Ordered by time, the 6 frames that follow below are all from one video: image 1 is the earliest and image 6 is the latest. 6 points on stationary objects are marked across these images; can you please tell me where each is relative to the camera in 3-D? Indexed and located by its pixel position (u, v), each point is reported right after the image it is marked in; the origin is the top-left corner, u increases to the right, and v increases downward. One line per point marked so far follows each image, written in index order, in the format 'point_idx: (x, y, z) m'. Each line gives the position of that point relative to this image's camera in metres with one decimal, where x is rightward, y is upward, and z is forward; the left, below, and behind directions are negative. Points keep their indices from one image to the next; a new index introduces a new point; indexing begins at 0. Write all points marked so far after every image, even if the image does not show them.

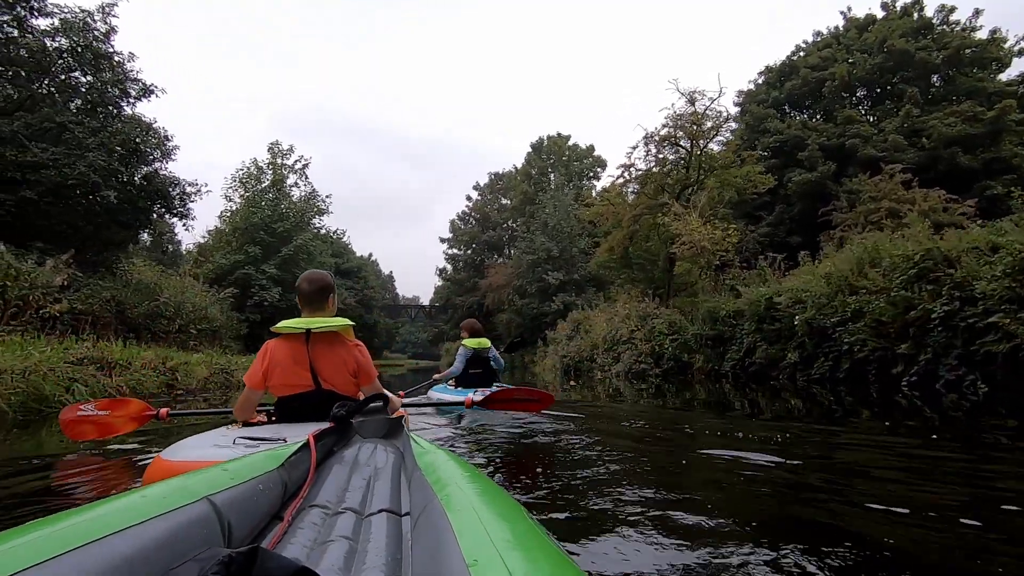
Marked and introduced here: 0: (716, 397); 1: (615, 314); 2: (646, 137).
0: (+3.7, -2.0, +11.0) m
1: (+2.9, -0.7, +16.7) m
2: (+3.4, +3.9, +15.4) m
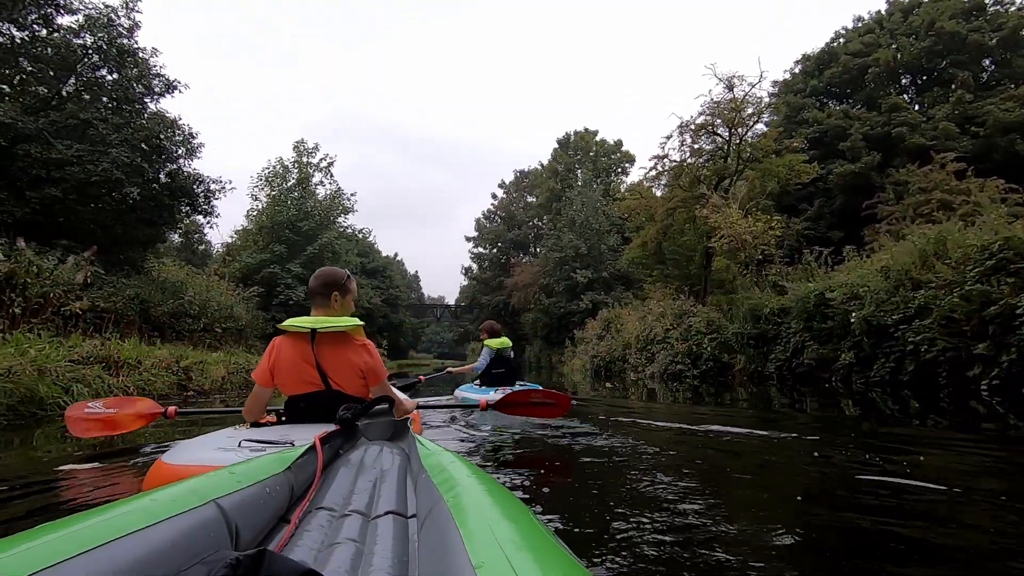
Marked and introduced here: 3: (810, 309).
0: (+4.2, -1.9, +10.3) m
1: (+3.6, -0.6, +16.1) m
2: (+4.1, +4.0, +14.7) m
3: (+5.3, -0.4, +10.7) m
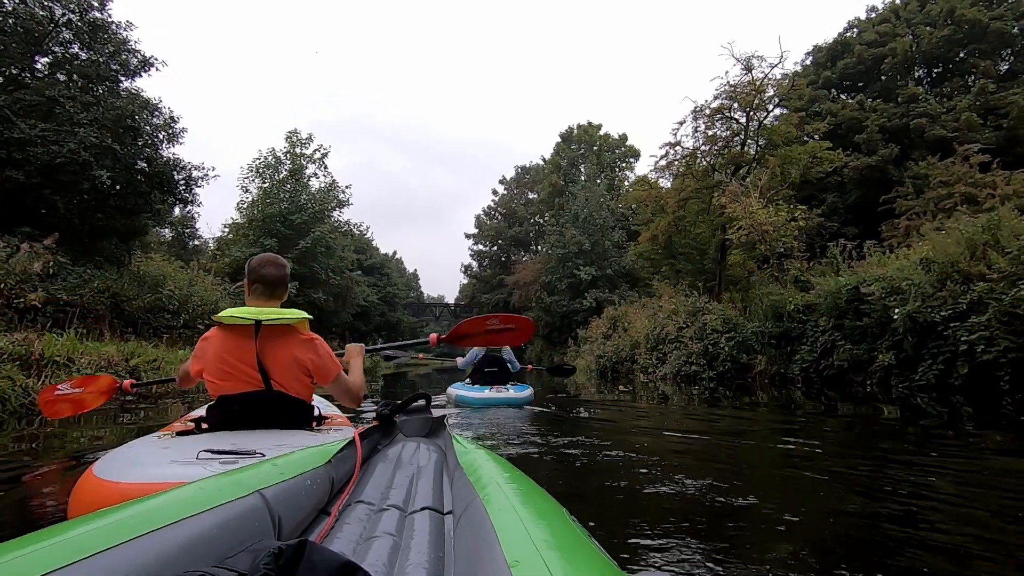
0: (+4.2, -1.8, +9.3) m
1: (+3.7, -0.5, +15.1) m
2: (+4.2, +4.1, +13.8) m
3: (+5.3, -0.3, +9.8) m
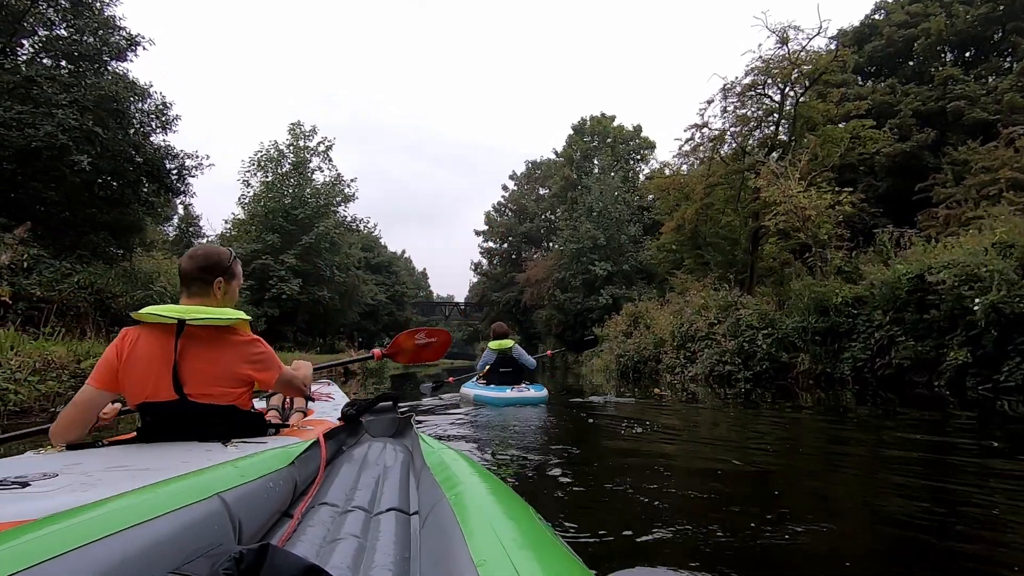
0: (+4.5, -1.7, +8.3) m
1: (+4.0, -0.4, +14.1) m
2: (+4.5, +4.2, +12.7) m
3: (+5.6, -0.1, +8.7) m
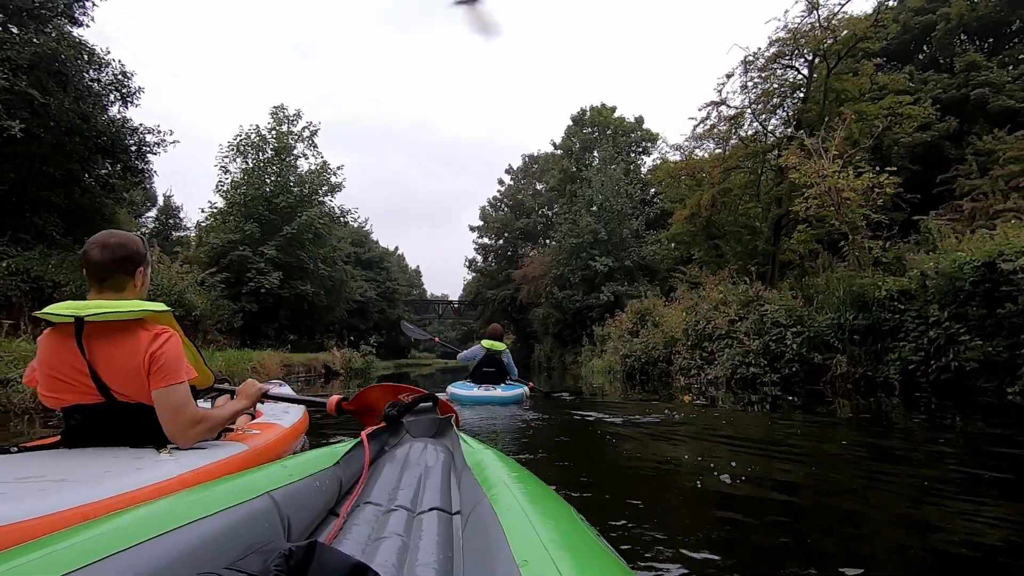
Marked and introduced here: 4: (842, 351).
0: (+4.5, -1.5, +7.1) m
1: (+3.9, -0.3, +12.9) m
2: (+4.4, +4.3, +11.5) m
3: (+5.5, 0.0, +7.5) m
4: (+4.9, -0.9, +9.0) m
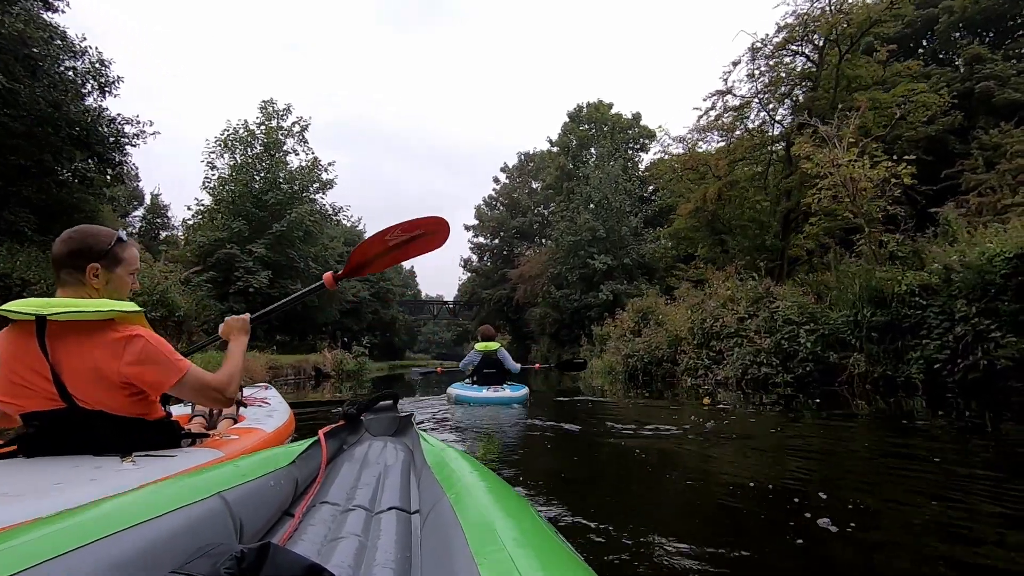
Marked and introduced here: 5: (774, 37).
0: (+4.5, -1.5, +6.6) m
1: (+3.9, -0.2, +12.4) m
2: (+4.4, +4.4, +11.0) m
3: (+5.5, 0.0, +7.0) m
4: (+4.9, -0.9, +8.5) m
5: (+4.8, +4.6, +11.0) m
